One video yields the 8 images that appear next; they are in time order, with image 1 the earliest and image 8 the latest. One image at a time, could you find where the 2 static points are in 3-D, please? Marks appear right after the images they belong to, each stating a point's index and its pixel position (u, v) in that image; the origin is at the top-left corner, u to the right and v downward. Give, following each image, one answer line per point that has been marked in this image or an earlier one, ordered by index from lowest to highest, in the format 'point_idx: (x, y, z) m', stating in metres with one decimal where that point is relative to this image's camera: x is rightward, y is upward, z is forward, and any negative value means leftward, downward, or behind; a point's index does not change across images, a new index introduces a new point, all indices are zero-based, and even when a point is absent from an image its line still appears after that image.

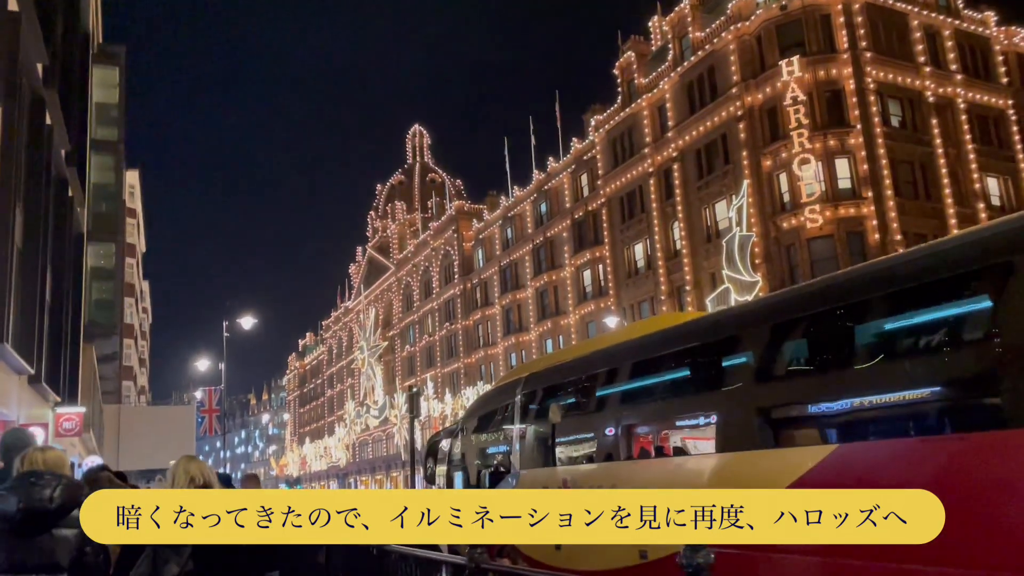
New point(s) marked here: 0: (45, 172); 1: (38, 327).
0: (-10.0, +2.5, +17.7) m
1: (-9.8, -0.8, +17.3) m
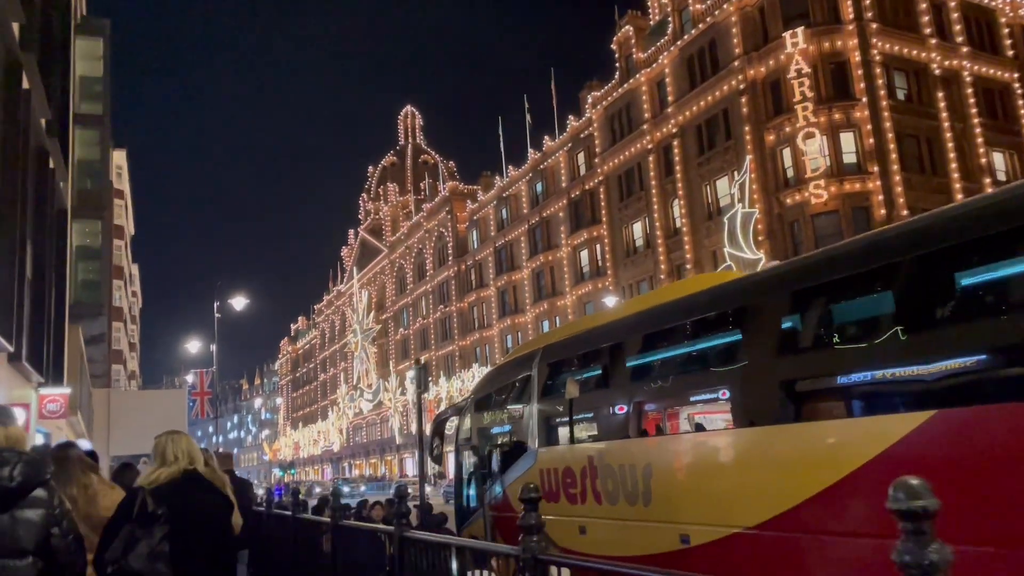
0: (-9.9, +3.0, +16.8) m
1: (-9.7, -0.3, +16.4) m
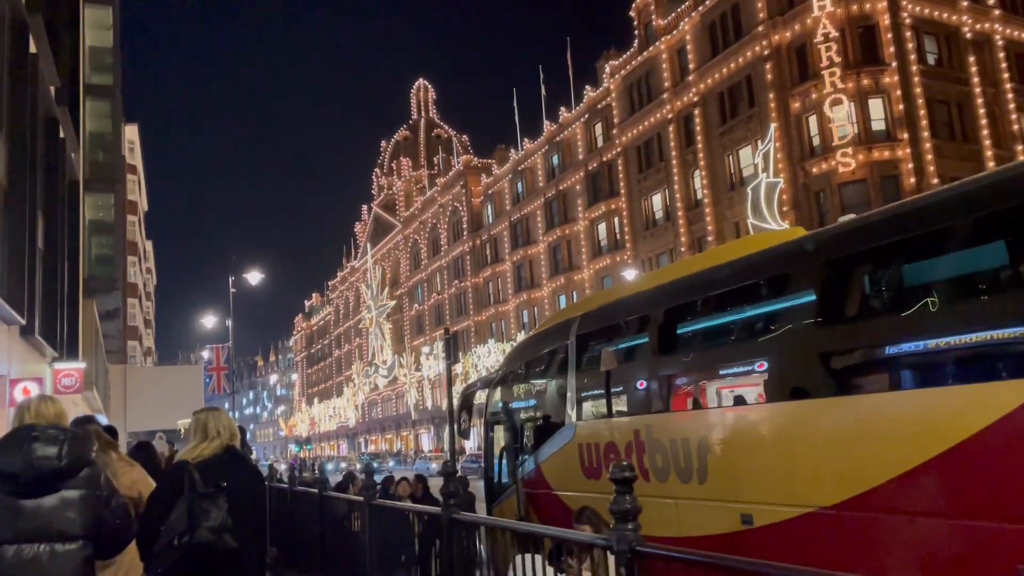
0: (-9.4, +3.5, +16.3) m
1: (-9.3, +0.3, +16.0) m
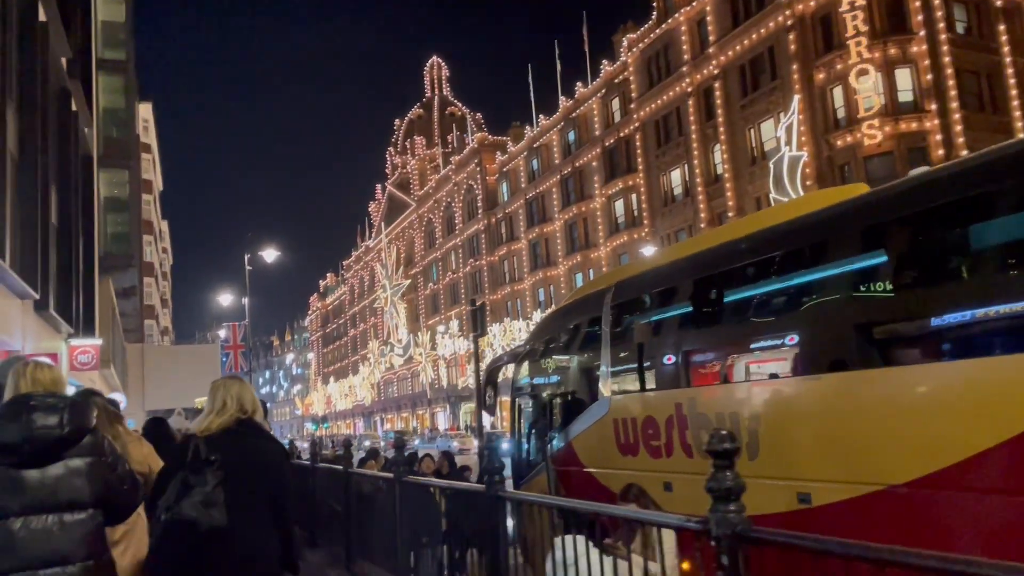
0: (-9.0, +4.0, +15.9) m
1: (-8.8, +0.7, +15.7) m
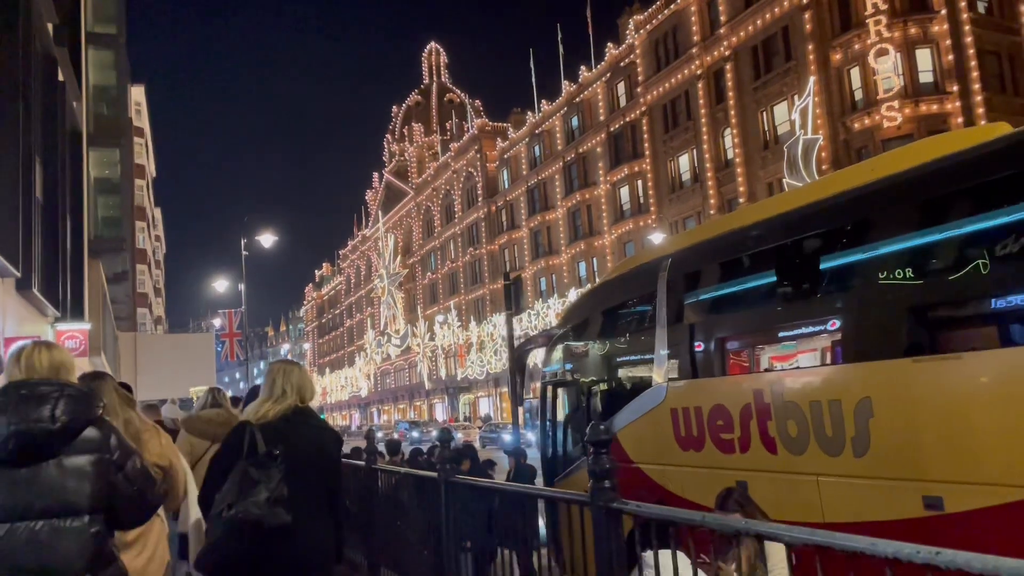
0: (-8.6, +4.4, +14.8) m
1: (-8.5, +1.1, +14.6) m
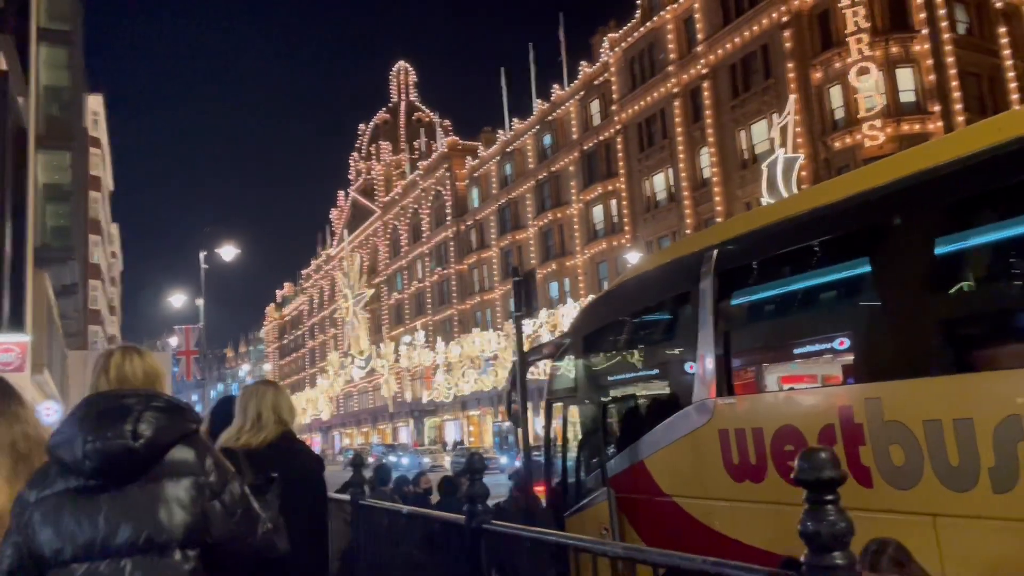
0: (-8.8, +4.3, +13.3) m
1: (-8.7, +1.0, +13.0) m
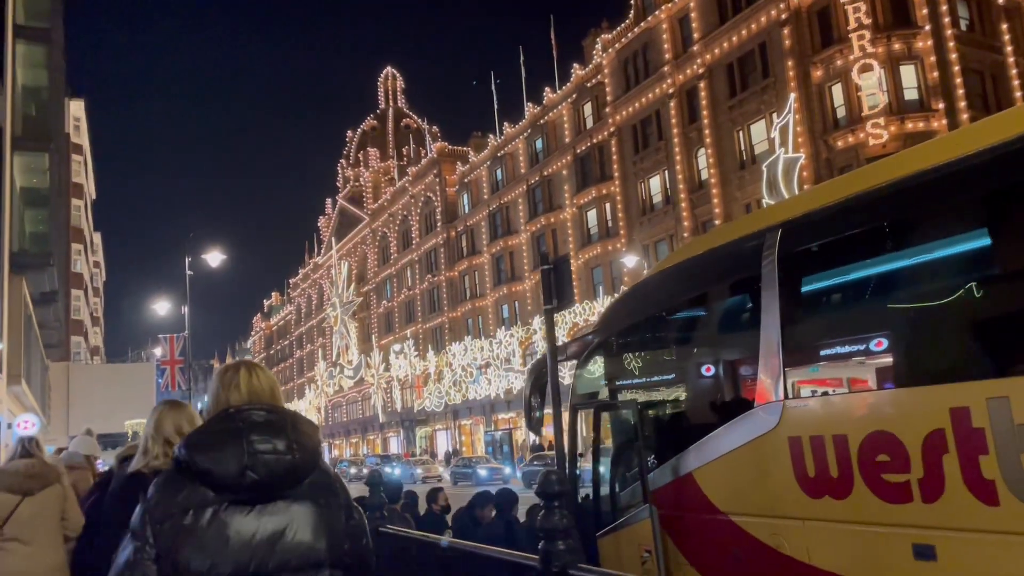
0: (-8.7, +4.2, +12.4) m
1: (-8.6, +1.0, +12.1) m
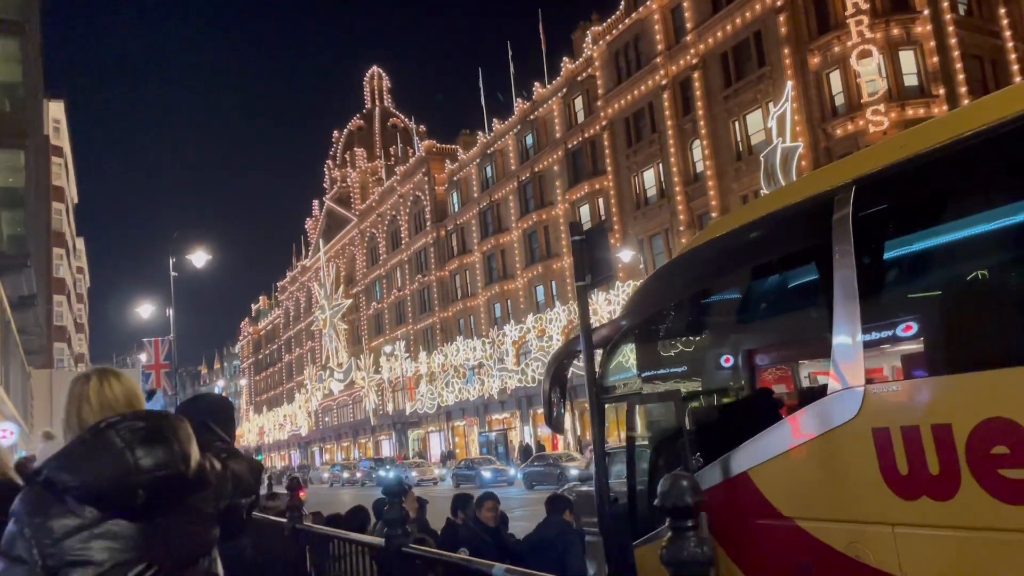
0: (-8.7, +4.2, +11.5) m
1: (-8.5, +1.0, +11.2) m
